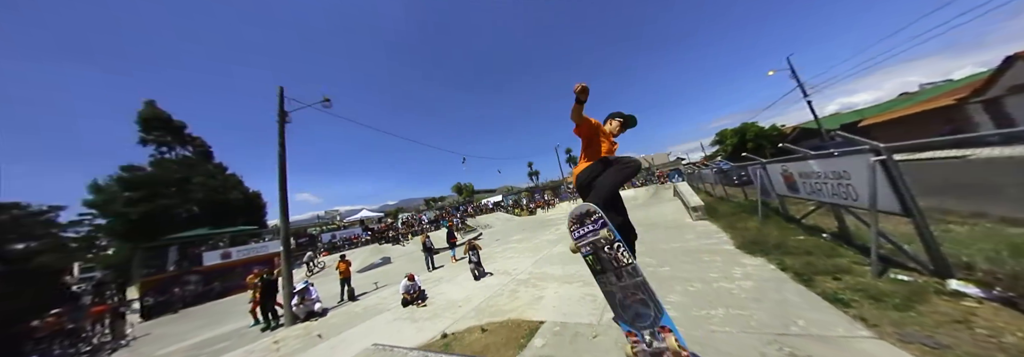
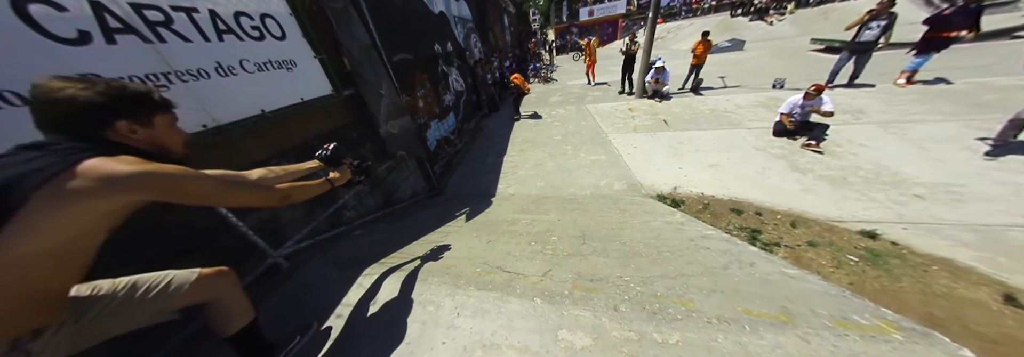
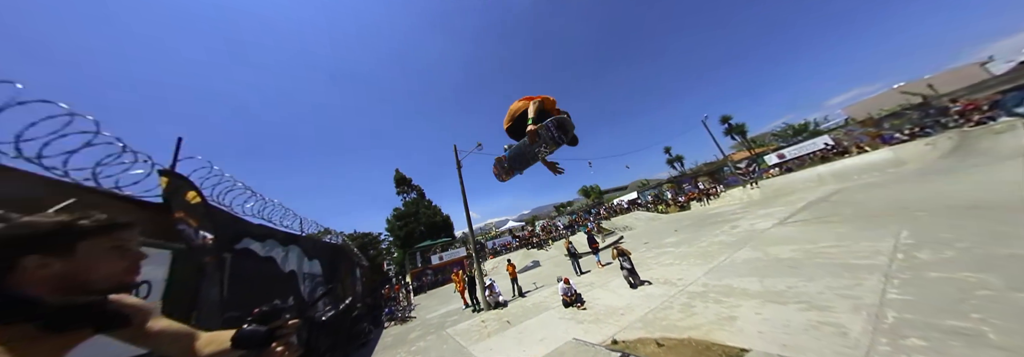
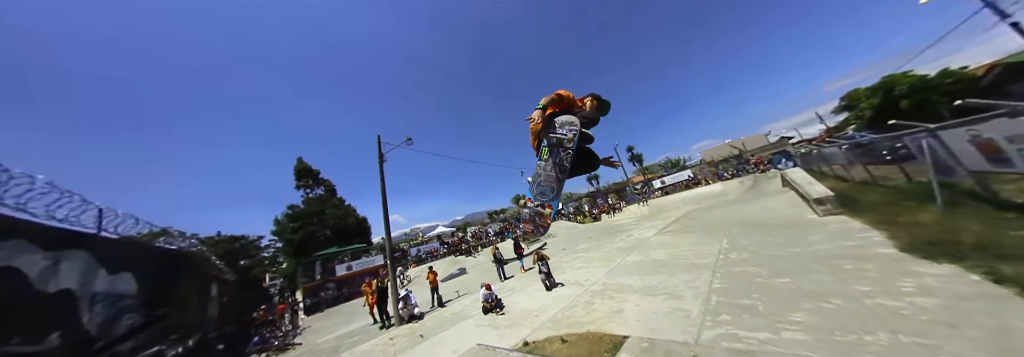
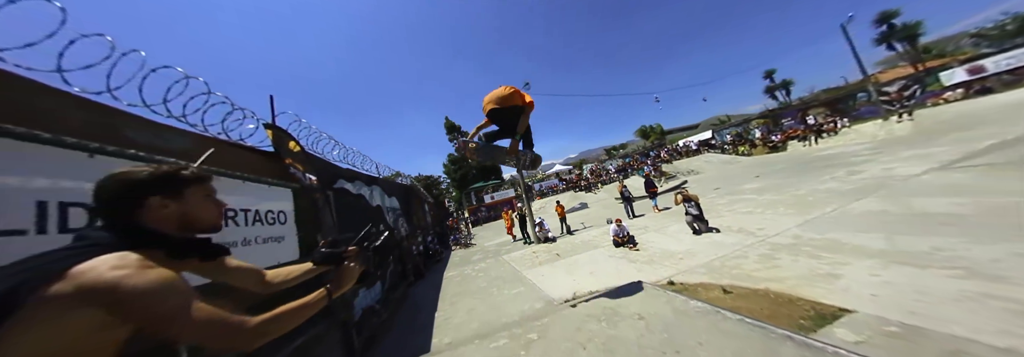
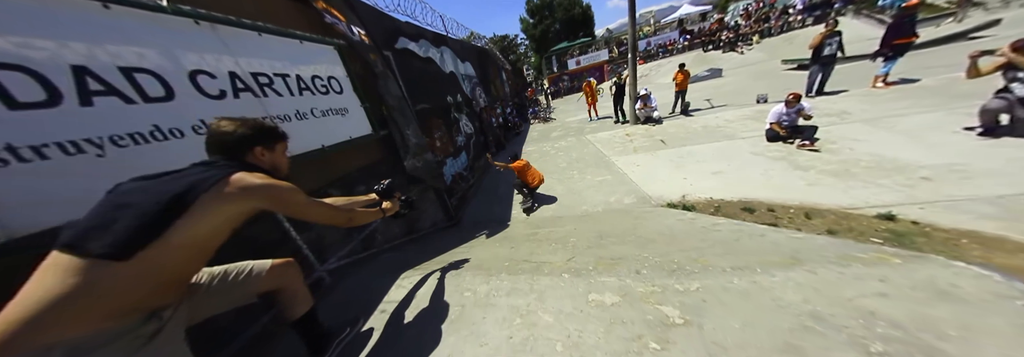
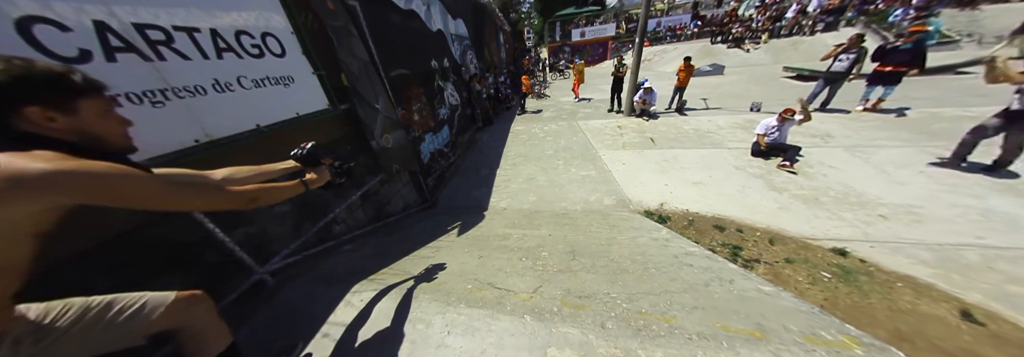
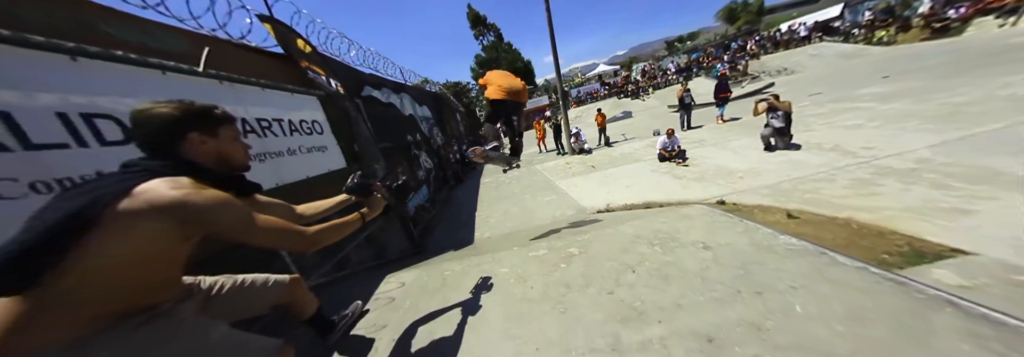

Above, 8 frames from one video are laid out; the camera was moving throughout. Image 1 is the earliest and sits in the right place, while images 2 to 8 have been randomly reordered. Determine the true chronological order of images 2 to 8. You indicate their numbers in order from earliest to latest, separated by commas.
4, 3, 5, 8, 6, 2, 7
